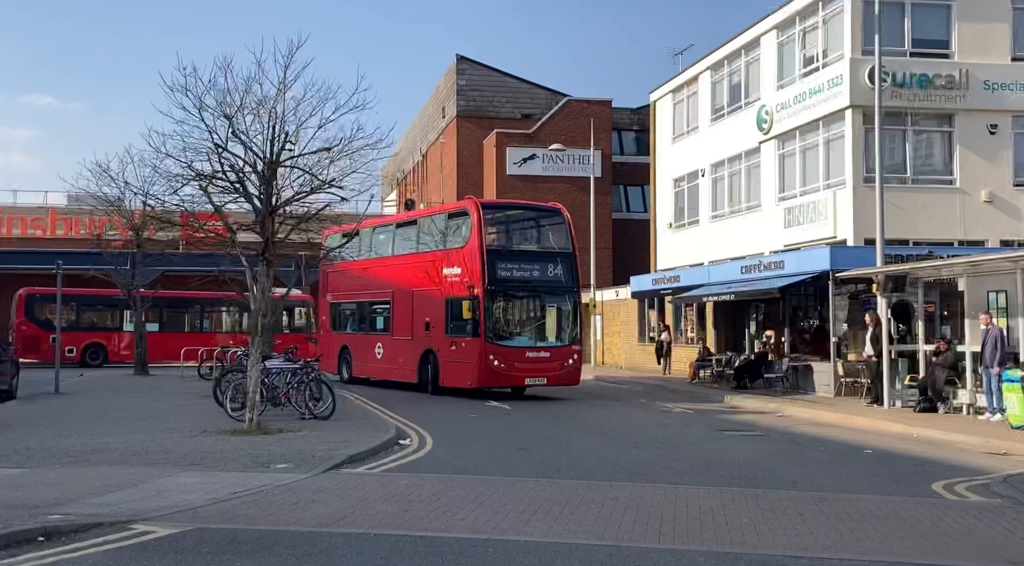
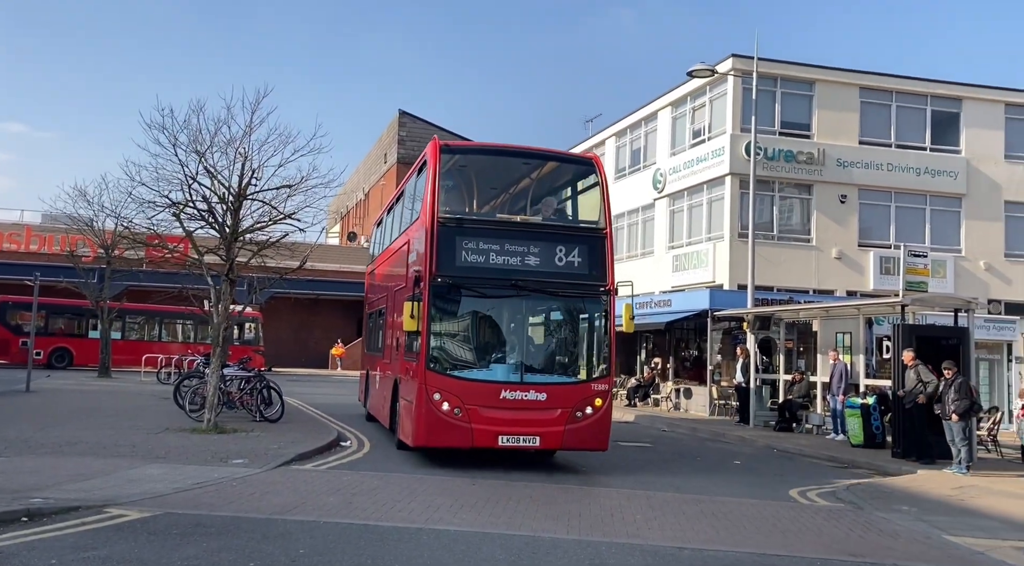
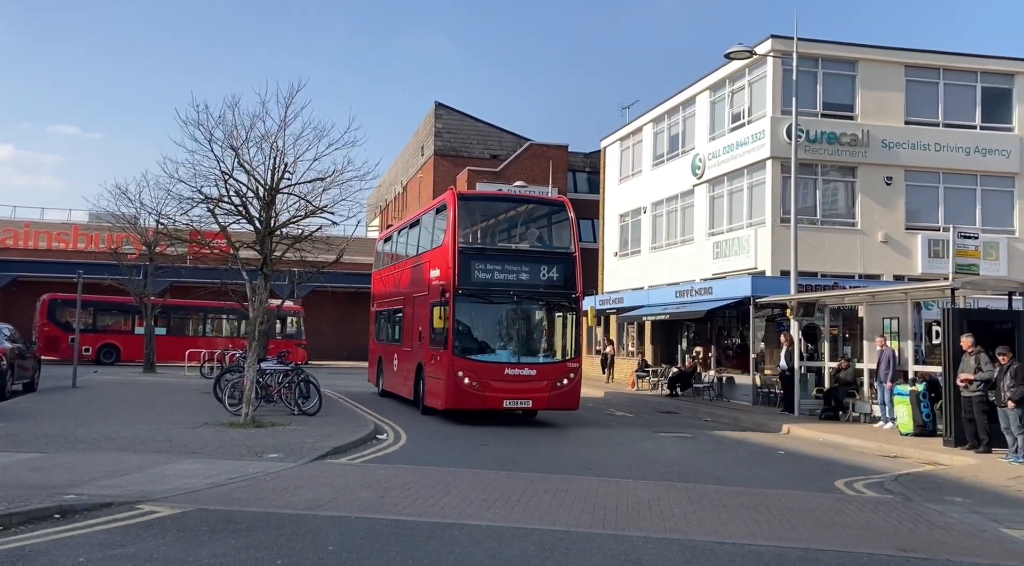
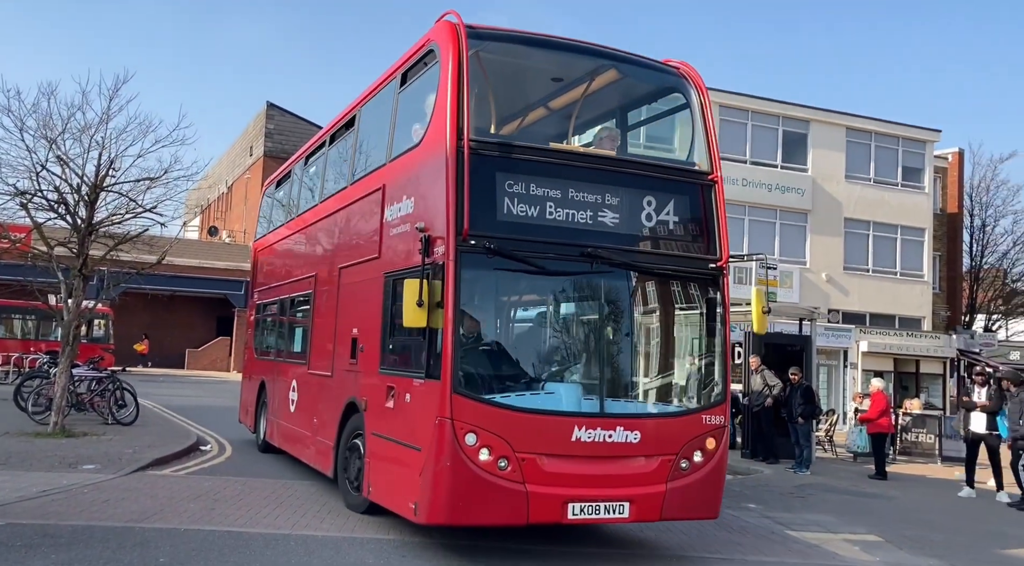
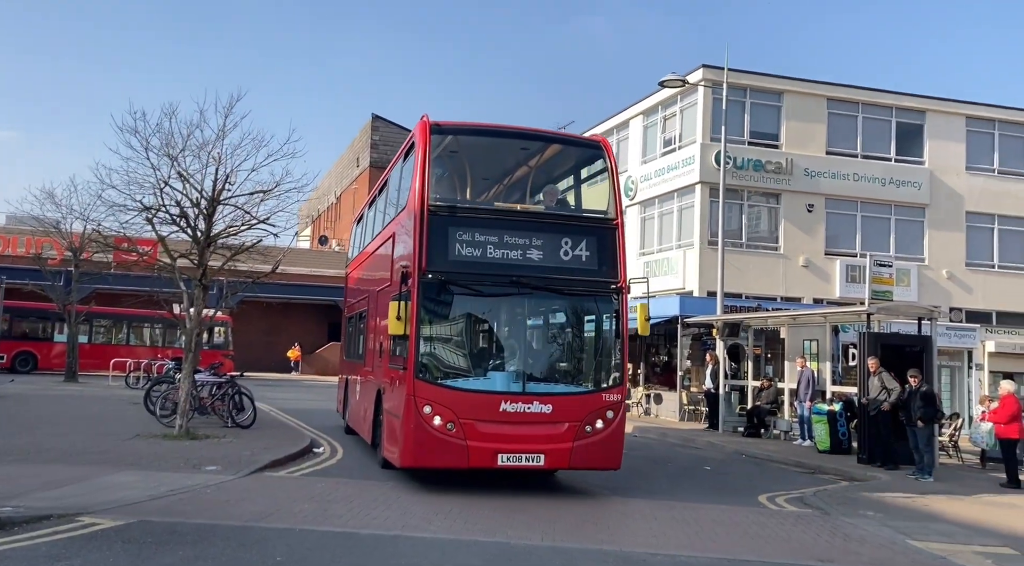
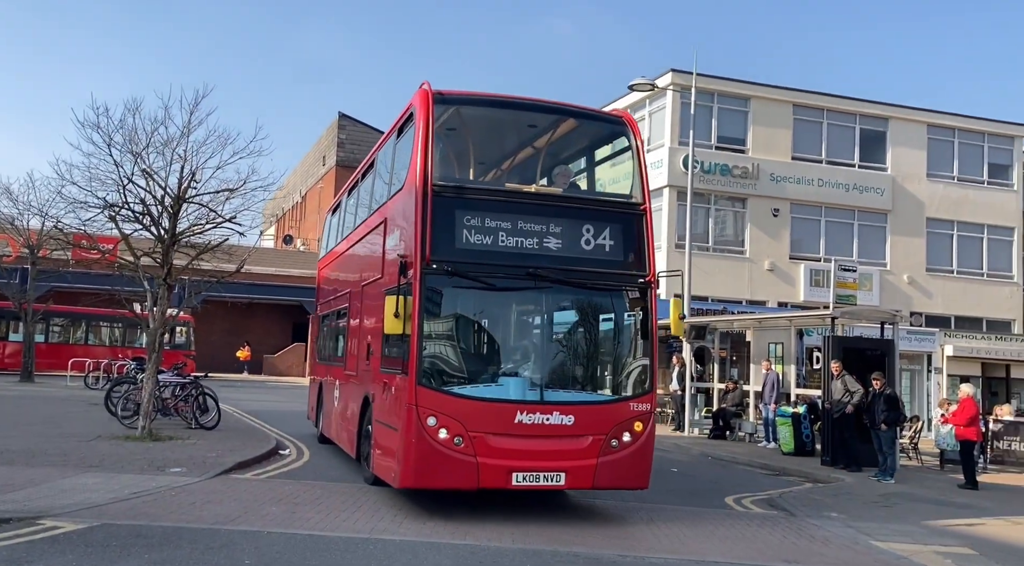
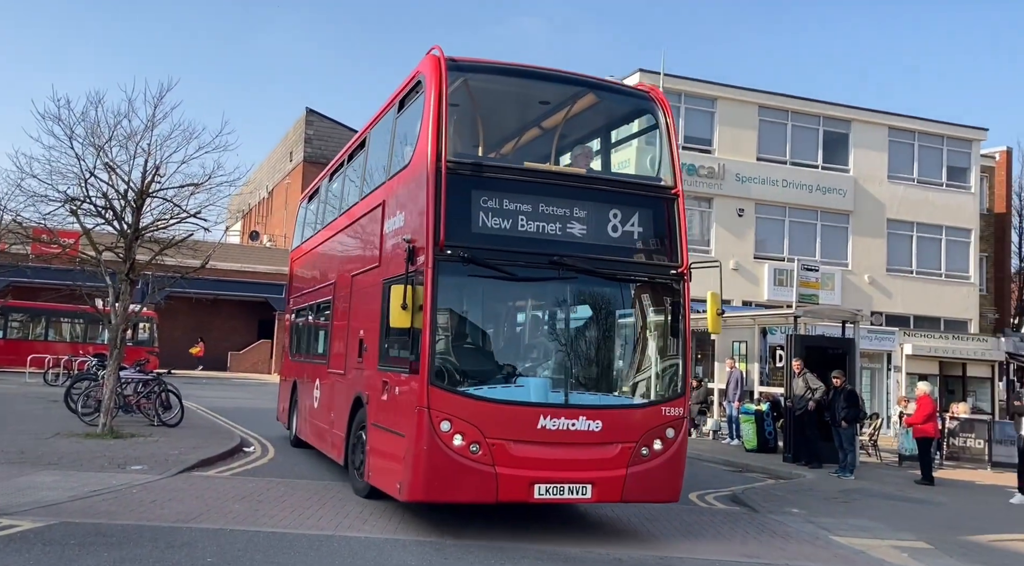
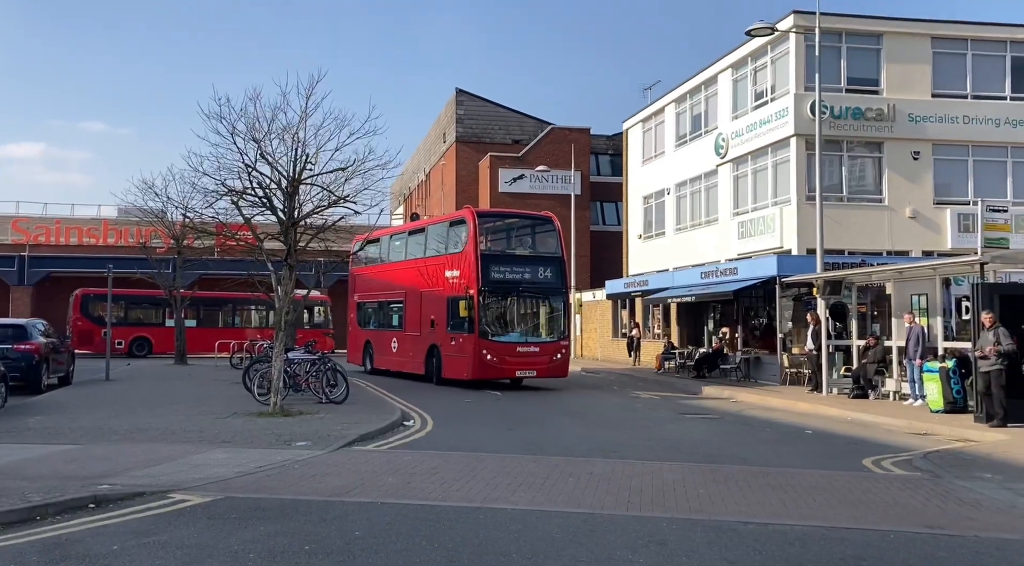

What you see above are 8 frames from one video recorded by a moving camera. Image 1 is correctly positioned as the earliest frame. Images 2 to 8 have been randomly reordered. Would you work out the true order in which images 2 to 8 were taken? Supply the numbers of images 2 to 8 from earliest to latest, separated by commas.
8, 3, 2, 5, 6, 7, 4
